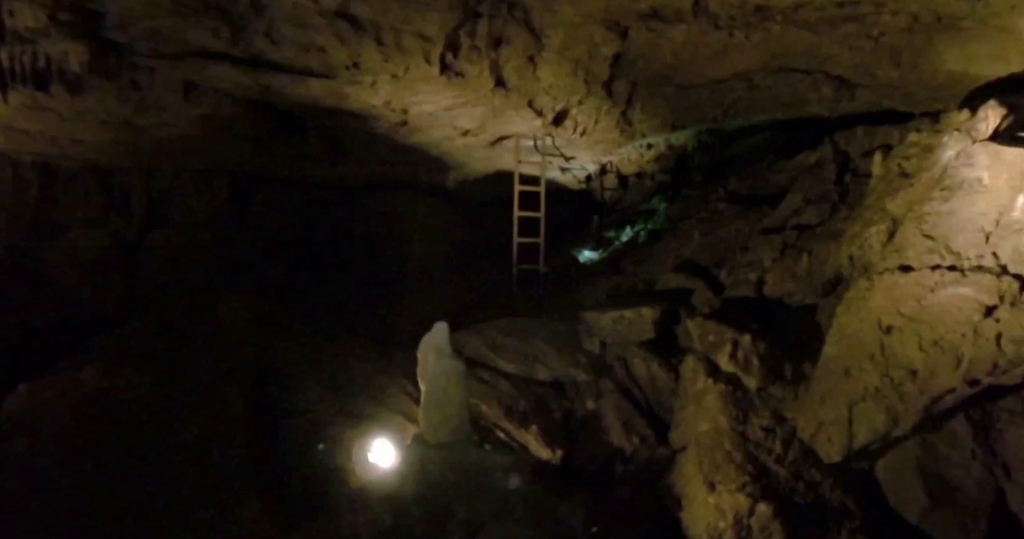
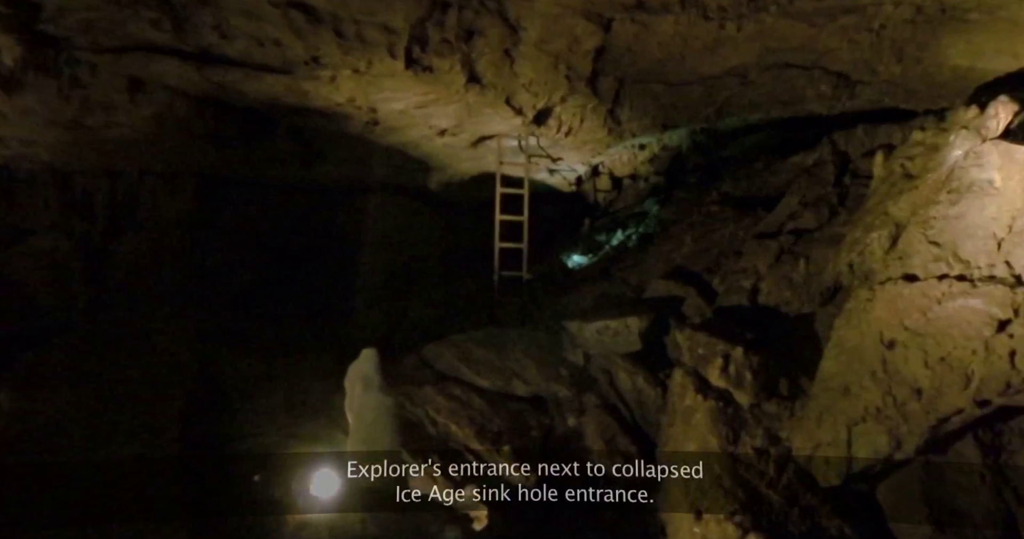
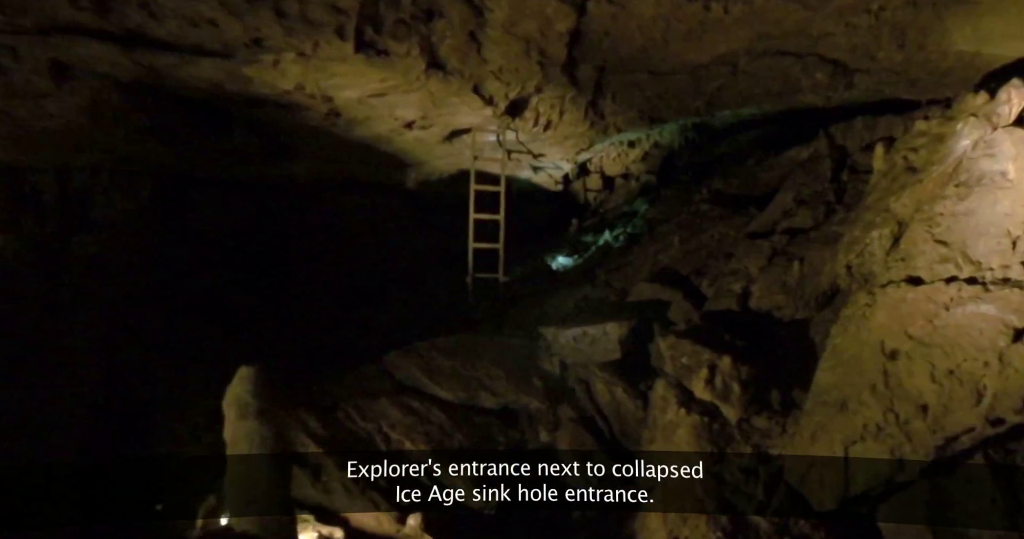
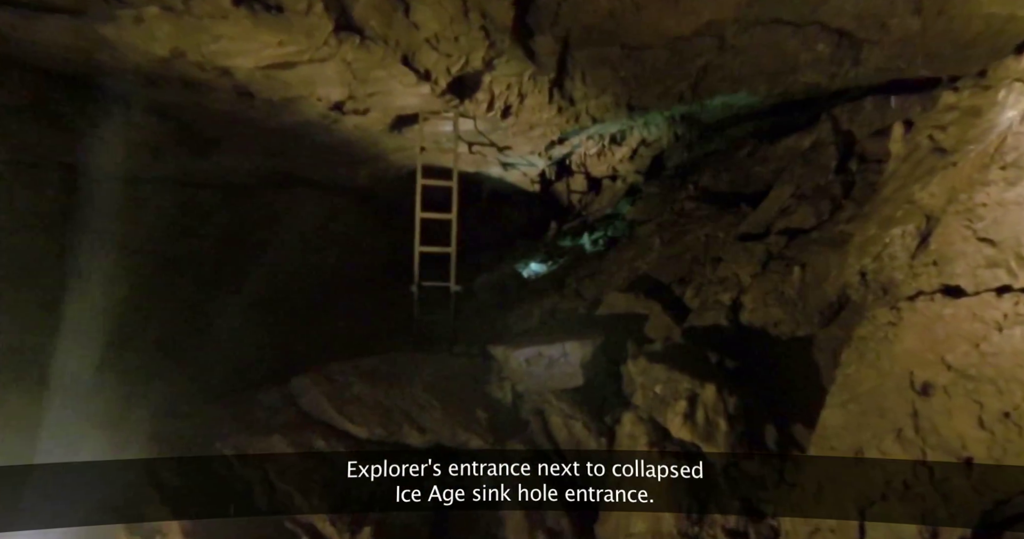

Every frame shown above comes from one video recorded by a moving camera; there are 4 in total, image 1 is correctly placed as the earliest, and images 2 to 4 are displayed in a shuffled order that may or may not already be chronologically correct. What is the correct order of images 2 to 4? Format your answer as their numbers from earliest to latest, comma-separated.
2, 3, 4
